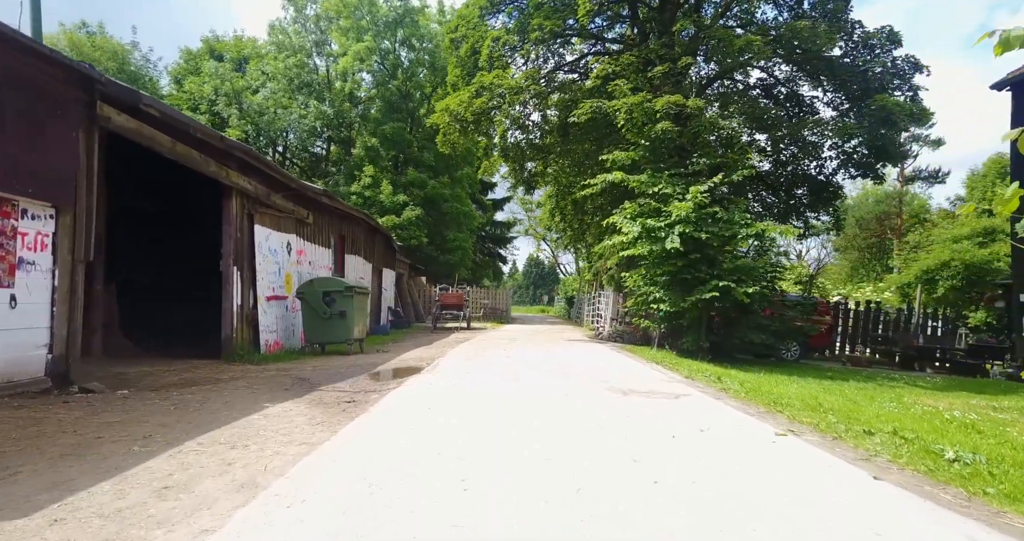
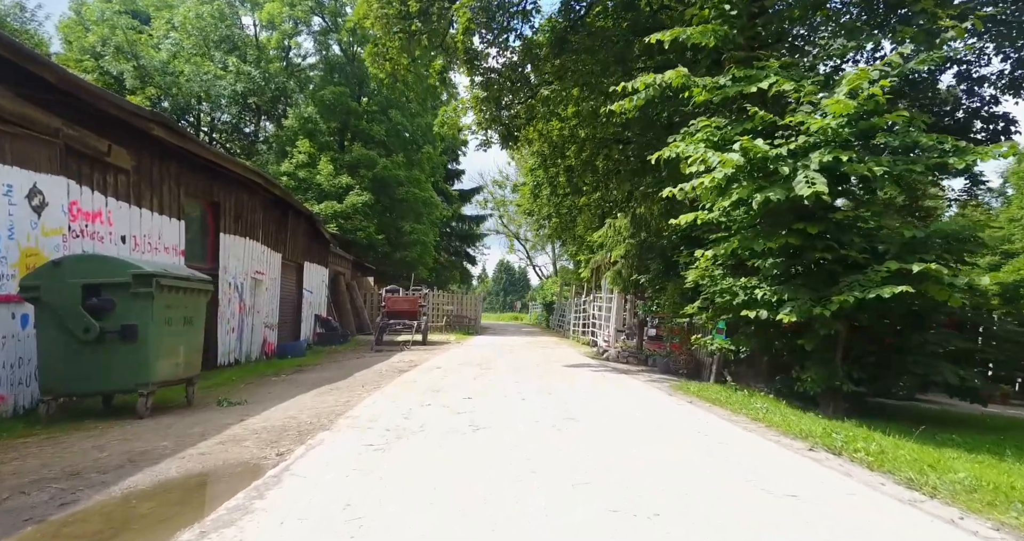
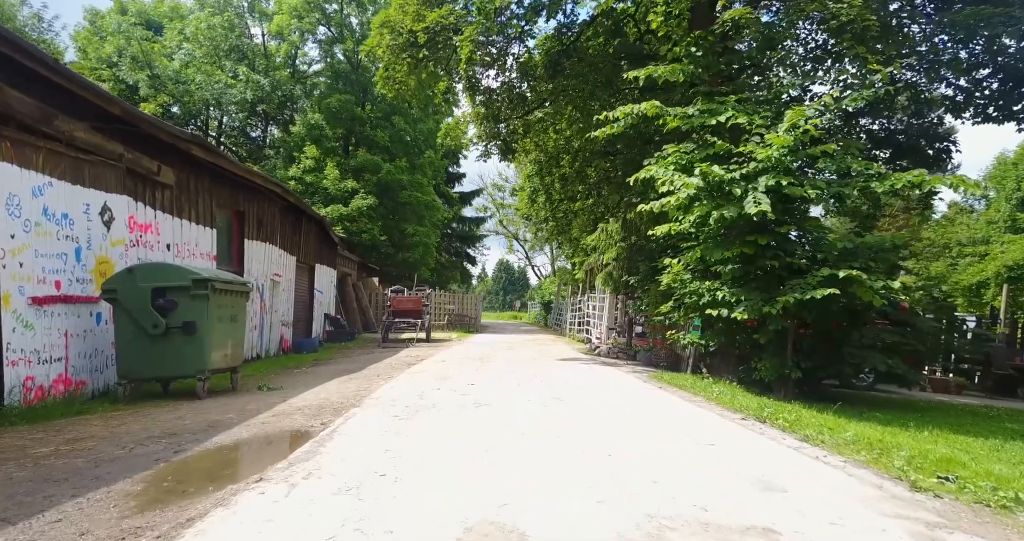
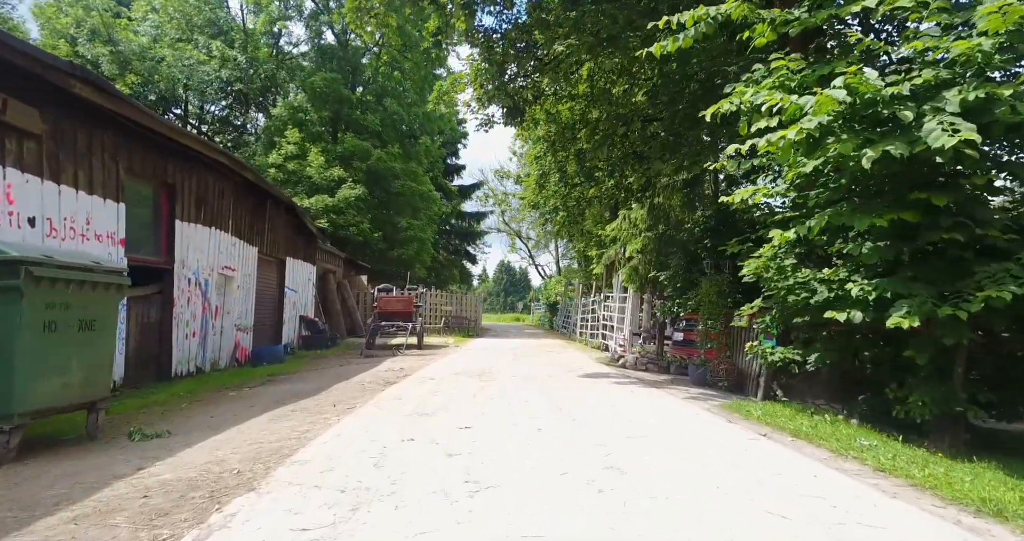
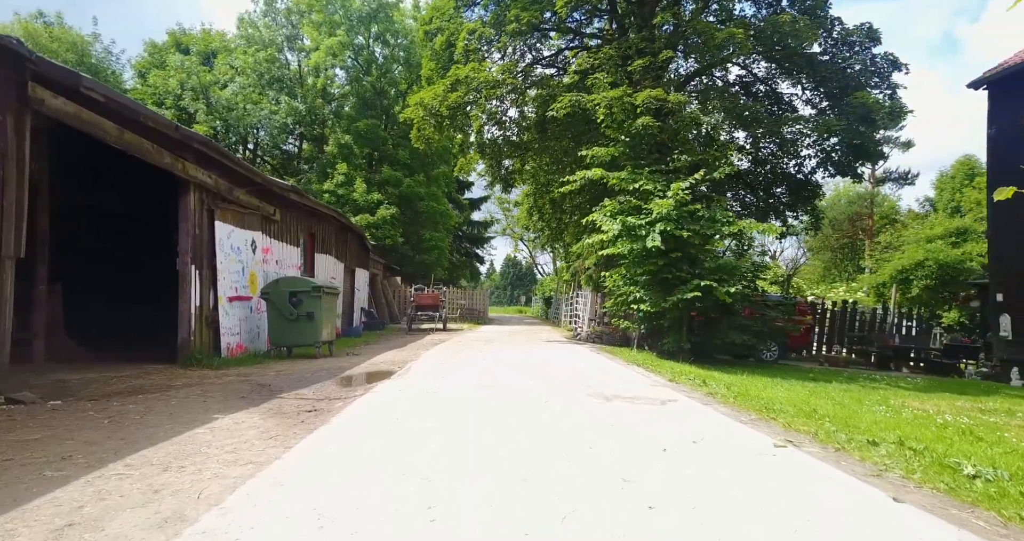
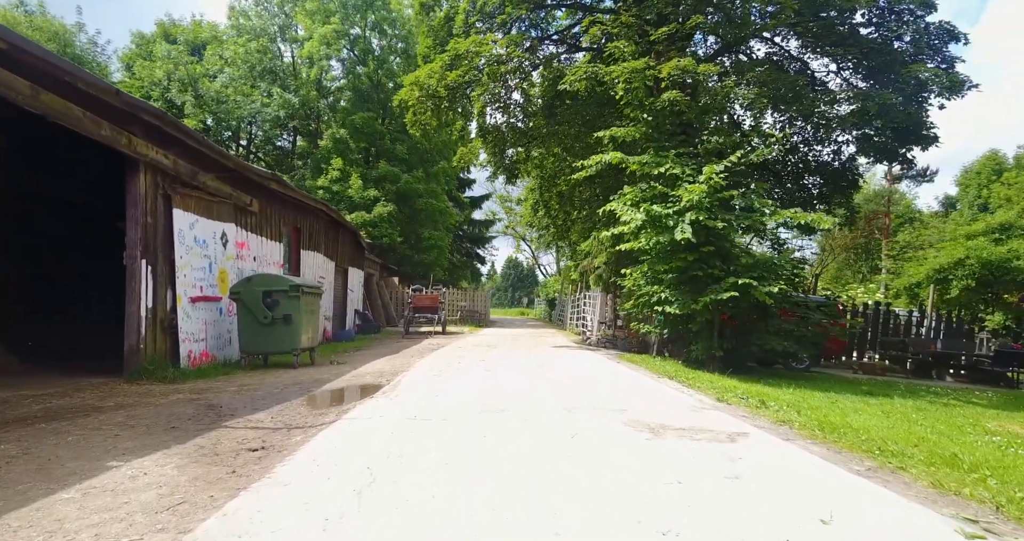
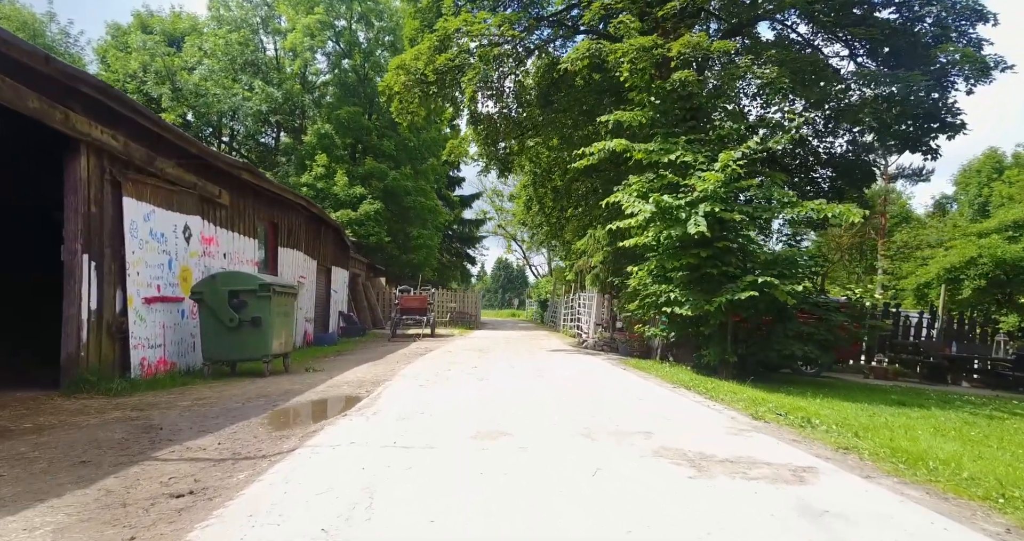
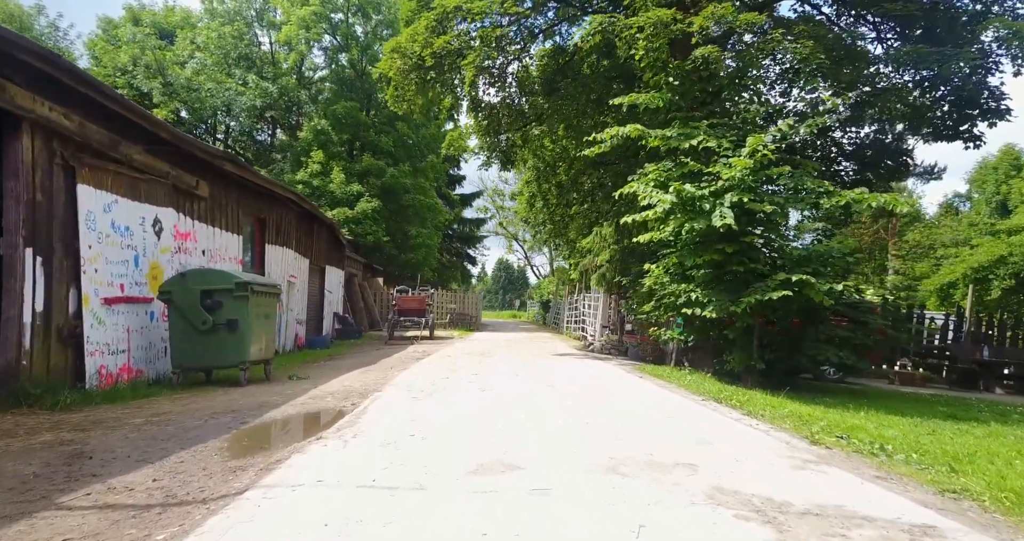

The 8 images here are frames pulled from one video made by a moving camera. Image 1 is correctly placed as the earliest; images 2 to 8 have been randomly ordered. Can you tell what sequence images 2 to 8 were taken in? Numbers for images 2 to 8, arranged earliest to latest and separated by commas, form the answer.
5, 6, 7, 8, 3, 2, 4
